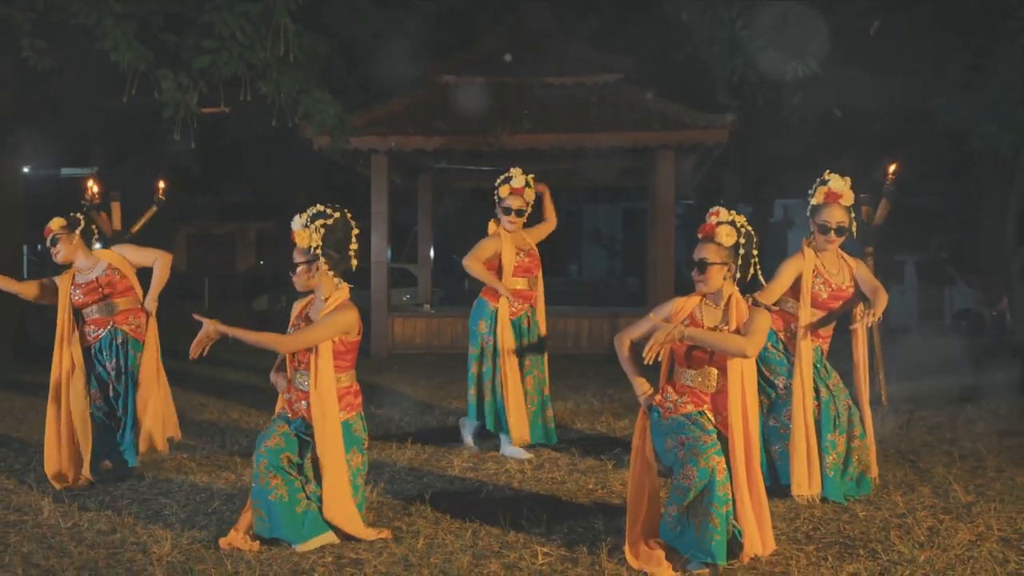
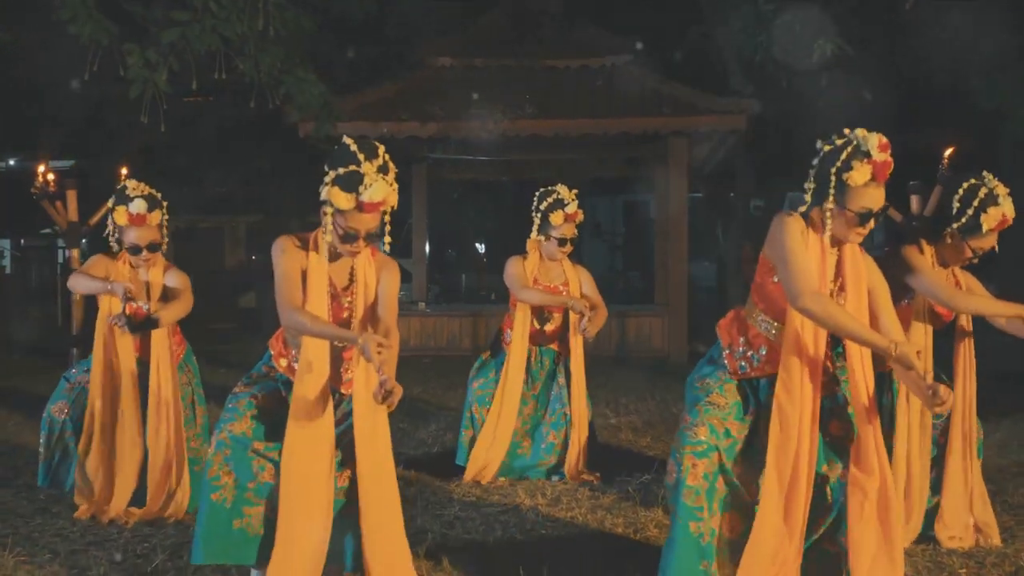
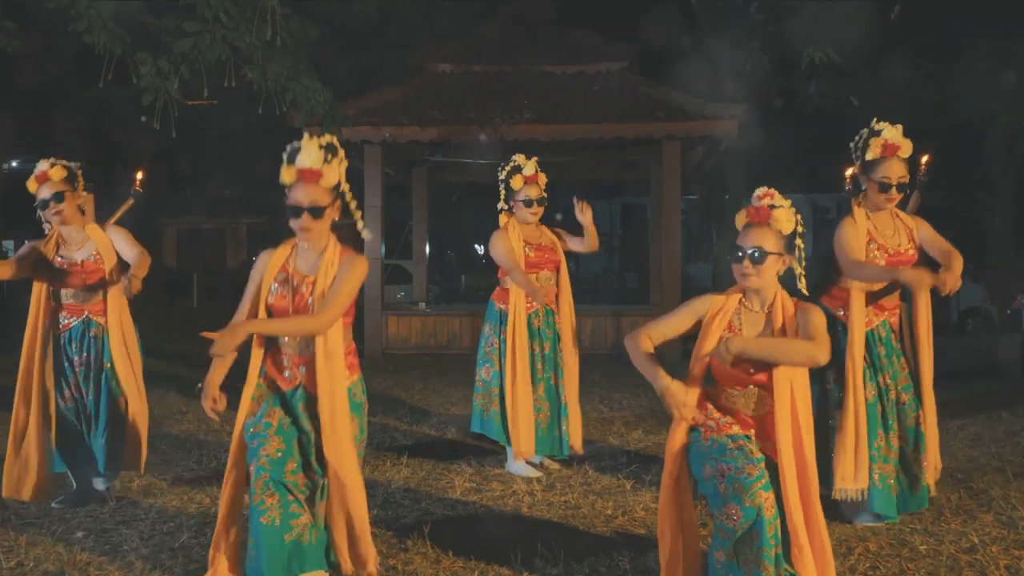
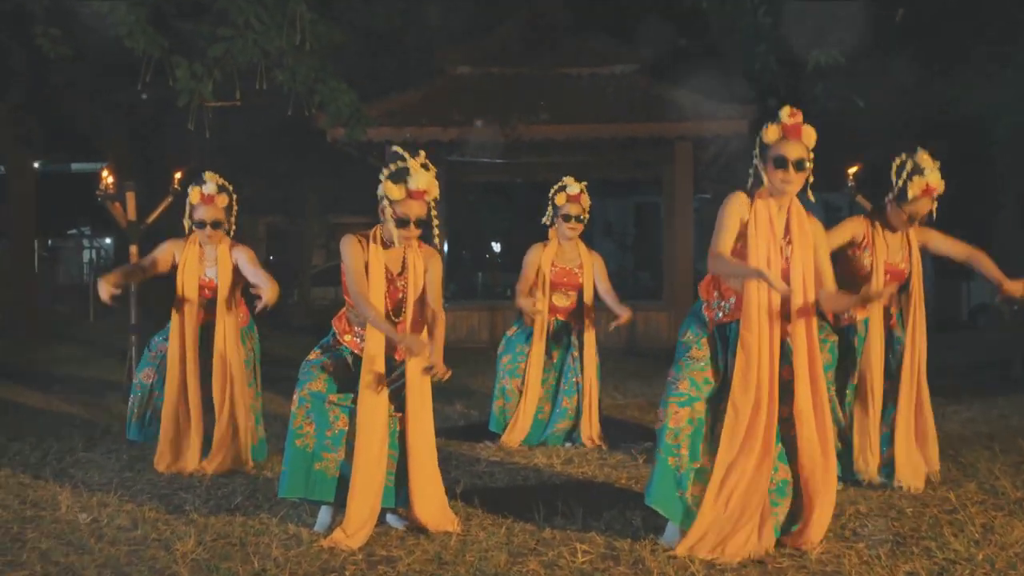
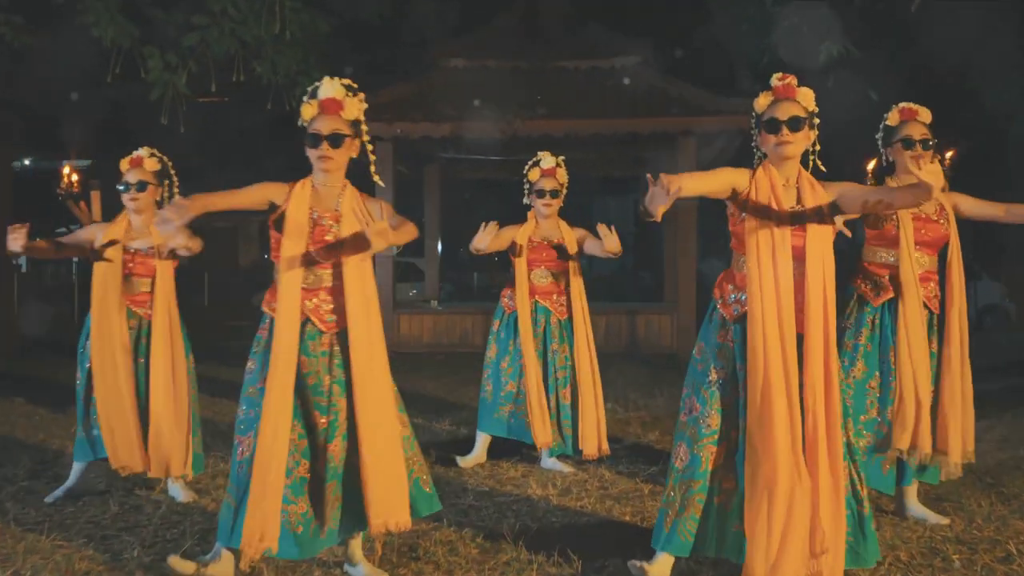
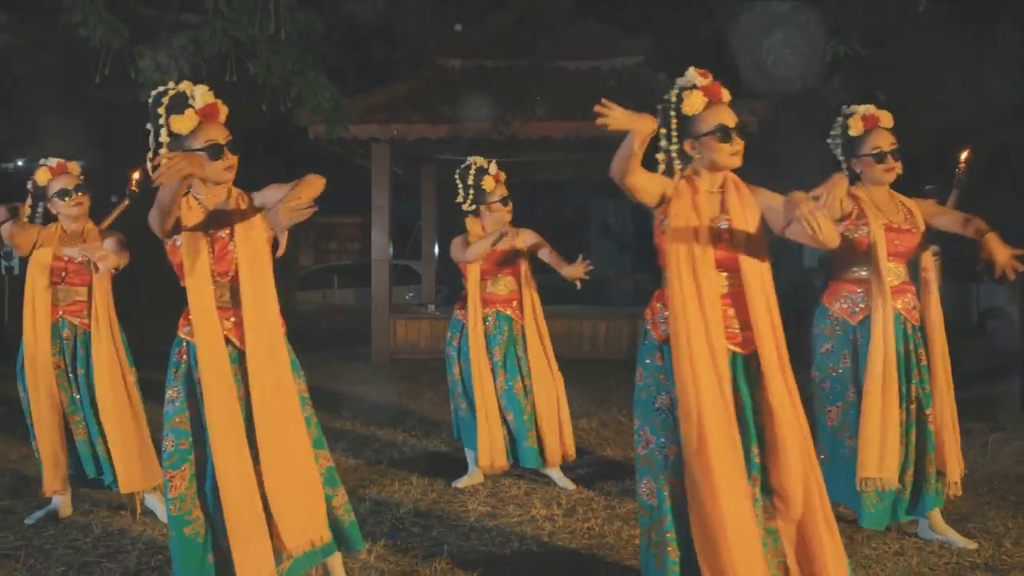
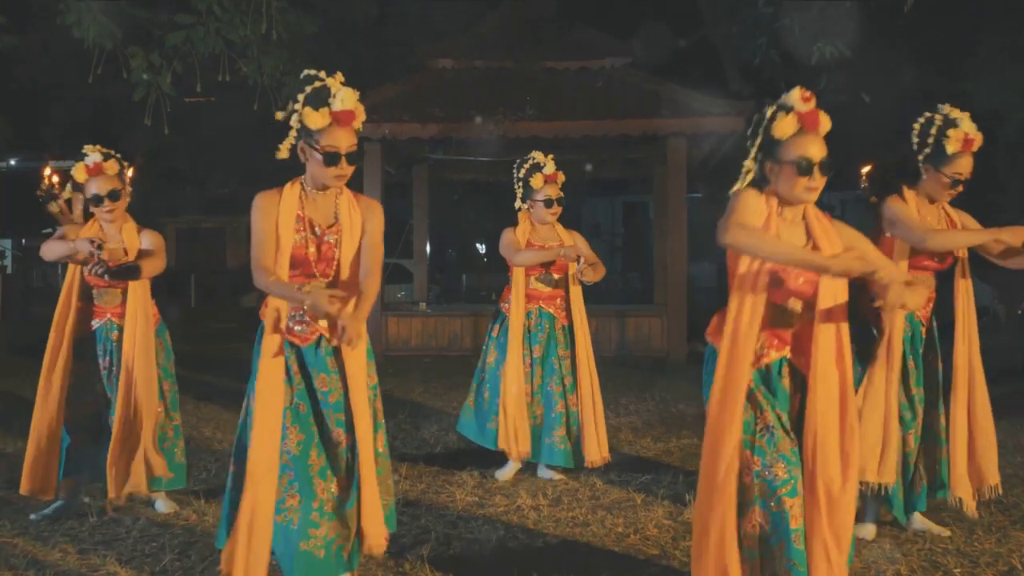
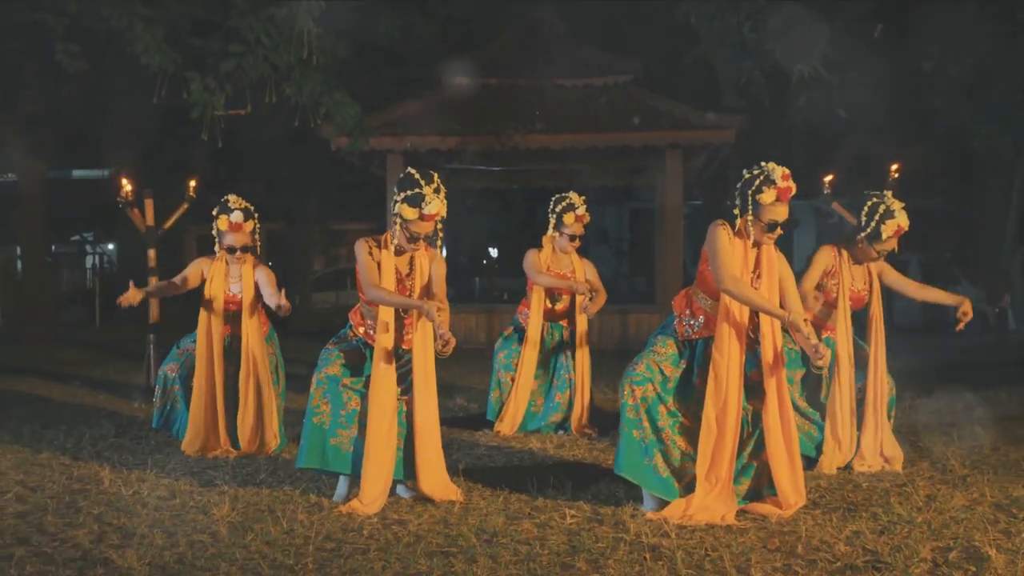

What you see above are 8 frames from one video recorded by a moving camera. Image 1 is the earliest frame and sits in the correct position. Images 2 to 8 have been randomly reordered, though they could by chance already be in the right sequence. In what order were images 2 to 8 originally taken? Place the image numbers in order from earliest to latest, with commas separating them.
3, 7, 2, 8, 4, 5, 6
